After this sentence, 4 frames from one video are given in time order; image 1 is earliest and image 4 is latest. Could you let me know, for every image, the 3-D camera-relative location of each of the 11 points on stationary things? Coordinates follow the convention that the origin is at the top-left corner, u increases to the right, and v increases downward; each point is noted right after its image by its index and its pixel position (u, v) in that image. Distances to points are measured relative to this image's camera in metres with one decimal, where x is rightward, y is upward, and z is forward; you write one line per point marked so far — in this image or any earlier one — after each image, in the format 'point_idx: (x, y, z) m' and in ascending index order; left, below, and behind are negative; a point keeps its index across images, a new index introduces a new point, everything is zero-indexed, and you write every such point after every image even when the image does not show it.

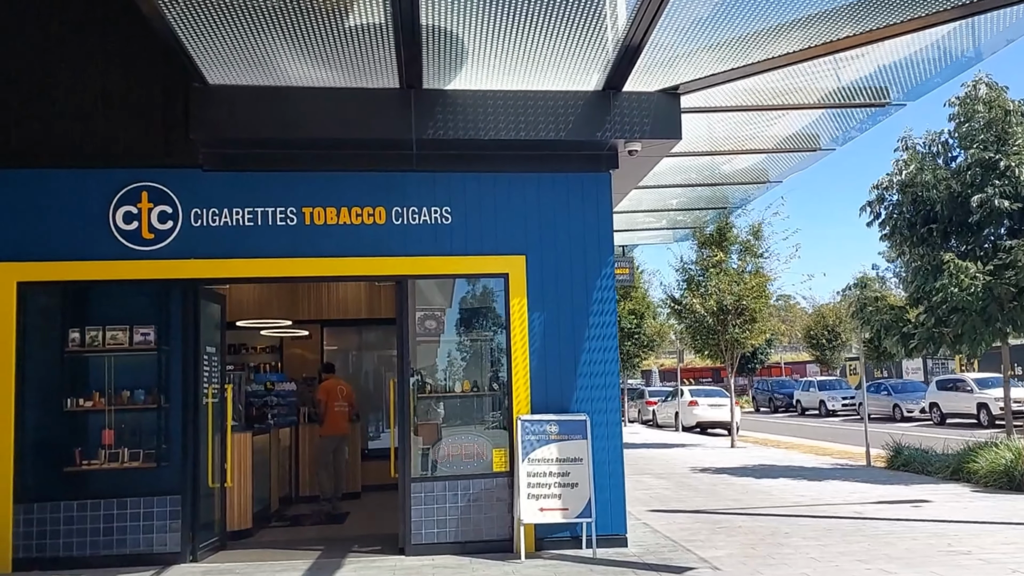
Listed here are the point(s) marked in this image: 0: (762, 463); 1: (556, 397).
0: (+4.3, -3.0, +16.0) m
1: (+0.4, -1.0, +8.1) m
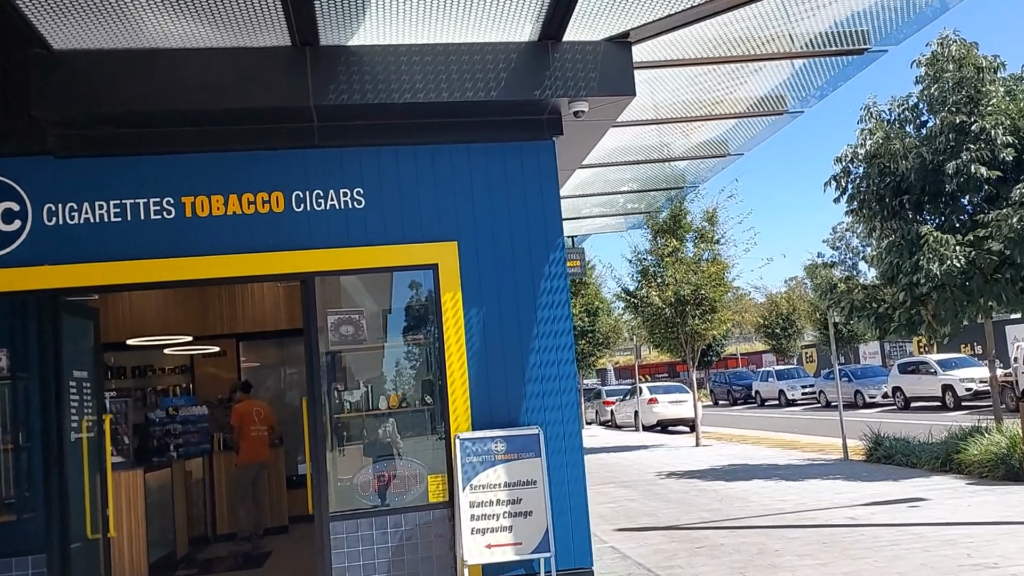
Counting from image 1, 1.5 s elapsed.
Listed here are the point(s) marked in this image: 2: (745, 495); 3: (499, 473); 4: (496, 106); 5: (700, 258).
0: (+3.6, -2.8, +14.9) m
1: (-0.1, -0.9, +6.8) m
2: (+2.8, -2.5, +10.9) m
3: (-0.1, -1.3, +6.4) m
4: (-0.1, +1.4, +6.9) m
5: (+3.7, +0.6, +18.3) m
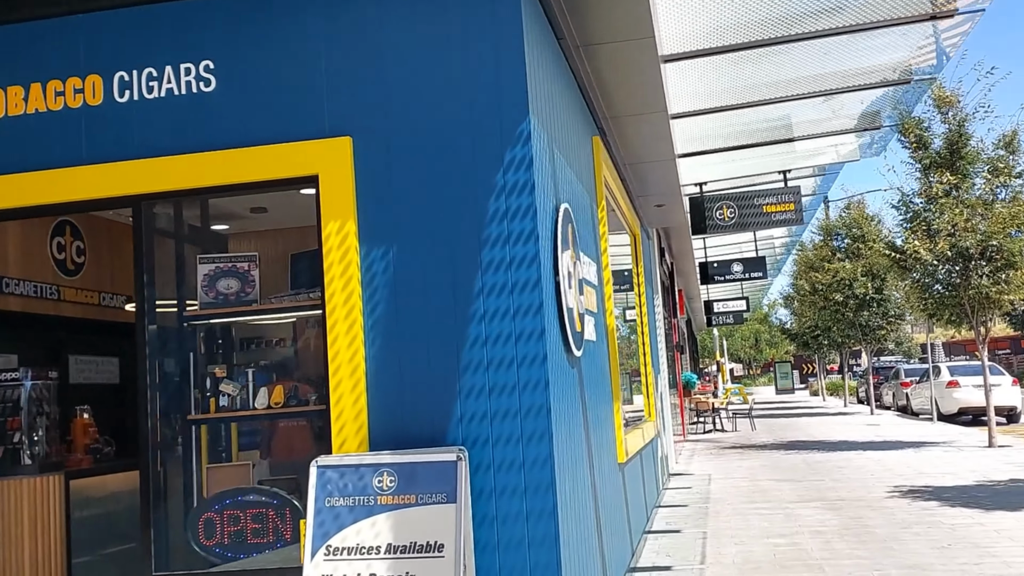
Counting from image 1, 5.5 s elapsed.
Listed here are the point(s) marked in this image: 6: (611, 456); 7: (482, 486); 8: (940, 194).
0: (+5.7, -2.2, +10.4) m
1: (-0.4, -0.5, +4.0) m
2: (+3.7, -1.9, +7.0) m
3: (-0.5, -1.0, +3.7) m
4: (-0.5, +1.7, +4.0) m
5: (+7.0, +1.4, +13.5) m
6: (+0.7, -1.1, +6.0) m
7: (-0.1, -0.8, +3.9) m
8: (+6.3, +1.4, +13.7) m
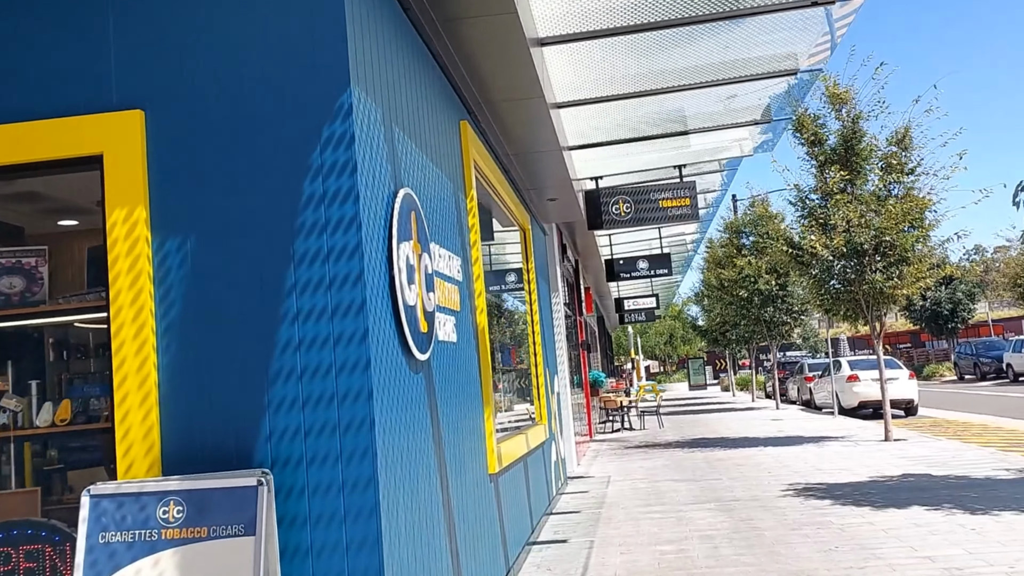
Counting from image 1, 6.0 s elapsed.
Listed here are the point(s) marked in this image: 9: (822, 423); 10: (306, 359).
0: (+4.5, -2.1, +10.4) m
1: (-1.1, -0.5, +3.5) m
2: (+2.8, -1.9, +6.8) m
3: (-1.2, -0.9, +3.1) m
4: (-1.2, +1.7, +3.5) m
5: (+5.5, +1.4, +13.6) m
6: (-0.2, -1.1, +5.6) m
7: (-0.8, -0.8, +3.4) m
8: (+4.8, +1.5, +13.7) m
9: (+6.5, -2.9, +19.6) m
10: (-0.8, -0.3, +3.5) m
